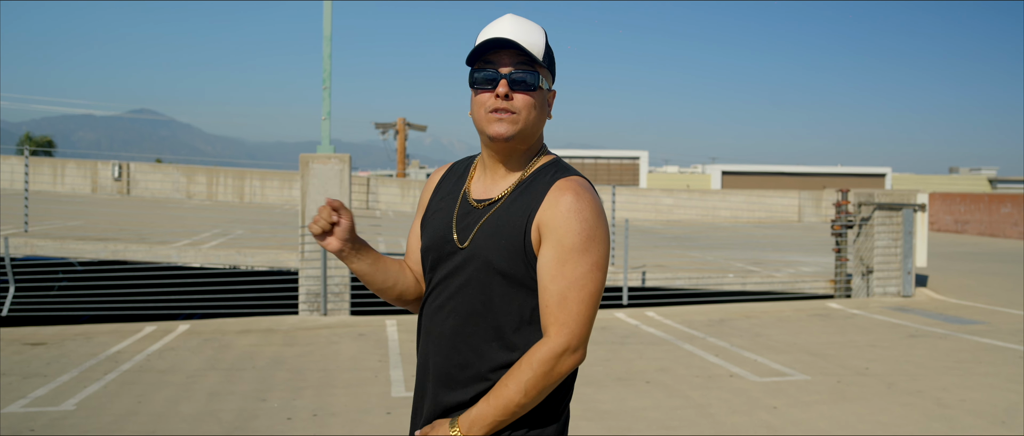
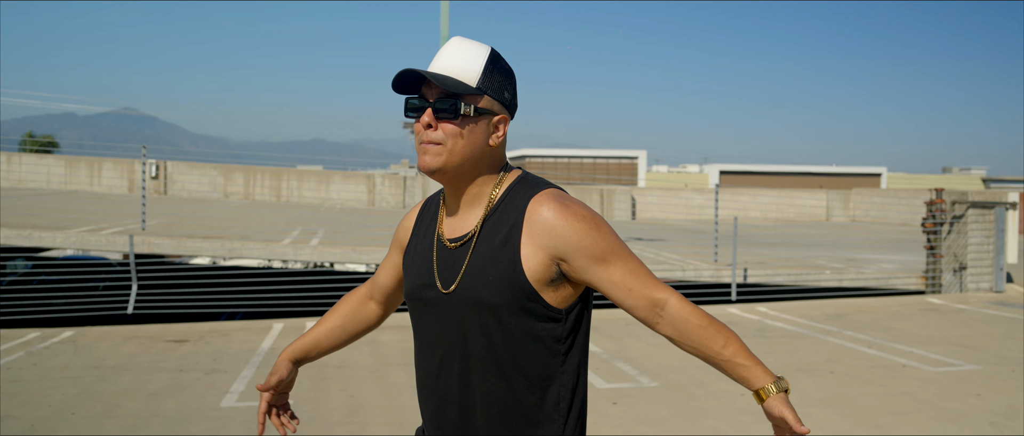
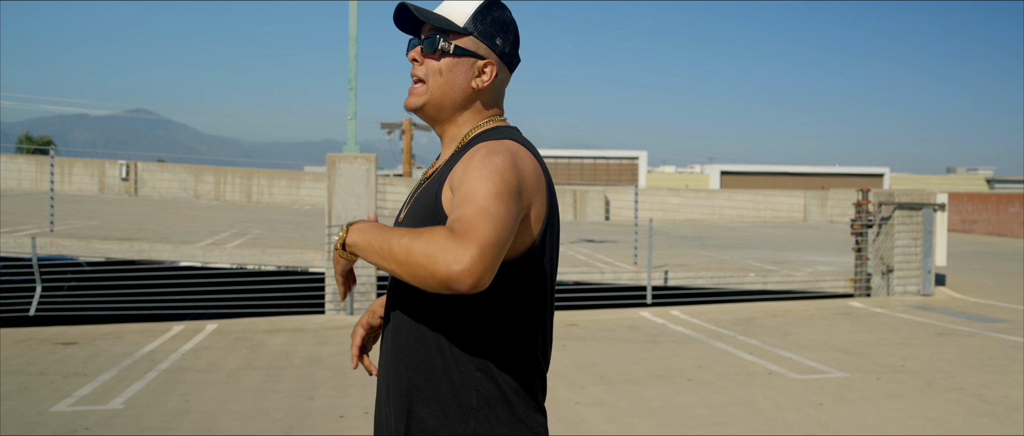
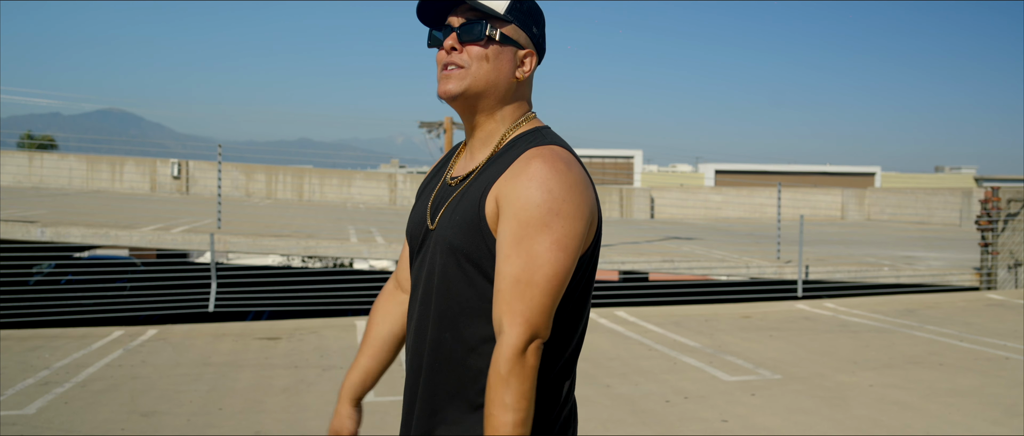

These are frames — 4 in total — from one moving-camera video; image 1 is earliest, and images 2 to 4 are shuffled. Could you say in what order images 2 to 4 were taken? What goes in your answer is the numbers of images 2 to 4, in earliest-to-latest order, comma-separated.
3, 2, 4
